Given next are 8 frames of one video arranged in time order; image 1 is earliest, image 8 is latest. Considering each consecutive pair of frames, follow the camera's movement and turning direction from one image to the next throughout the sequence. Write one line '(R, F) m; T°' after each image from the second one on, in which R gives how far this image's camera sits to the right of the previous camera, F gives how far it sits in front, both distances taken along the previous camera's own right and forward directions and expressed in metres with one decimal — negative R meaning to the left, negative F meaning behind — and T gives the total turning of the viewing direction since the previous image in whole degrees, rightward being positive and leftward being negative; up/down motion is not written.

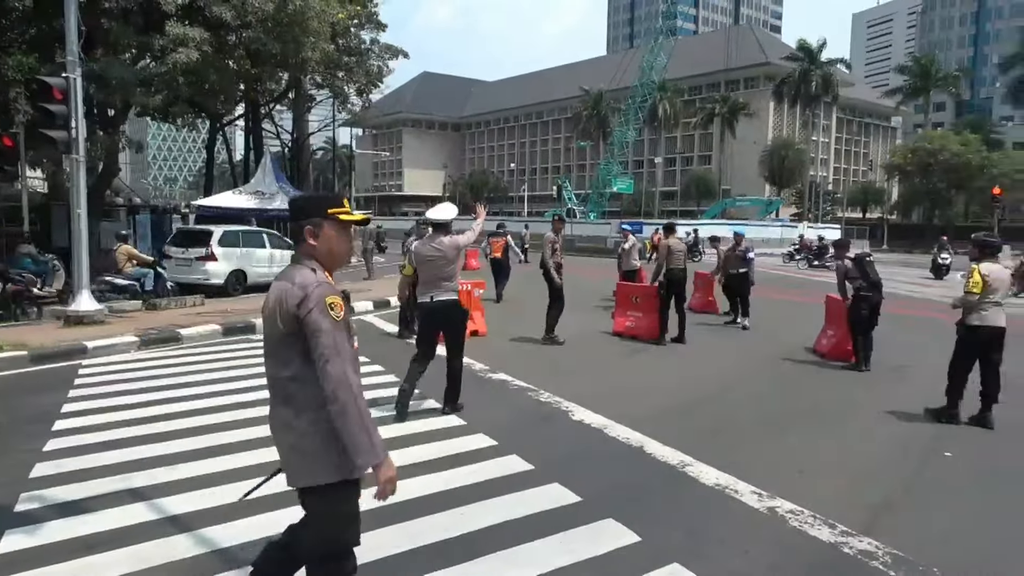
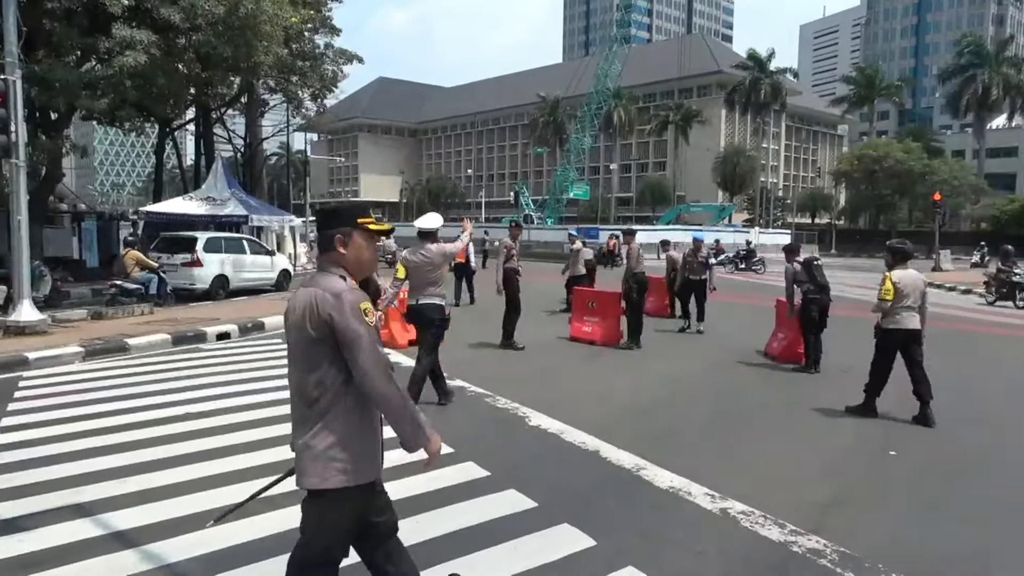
(-0.1, 0.0) m; +4°
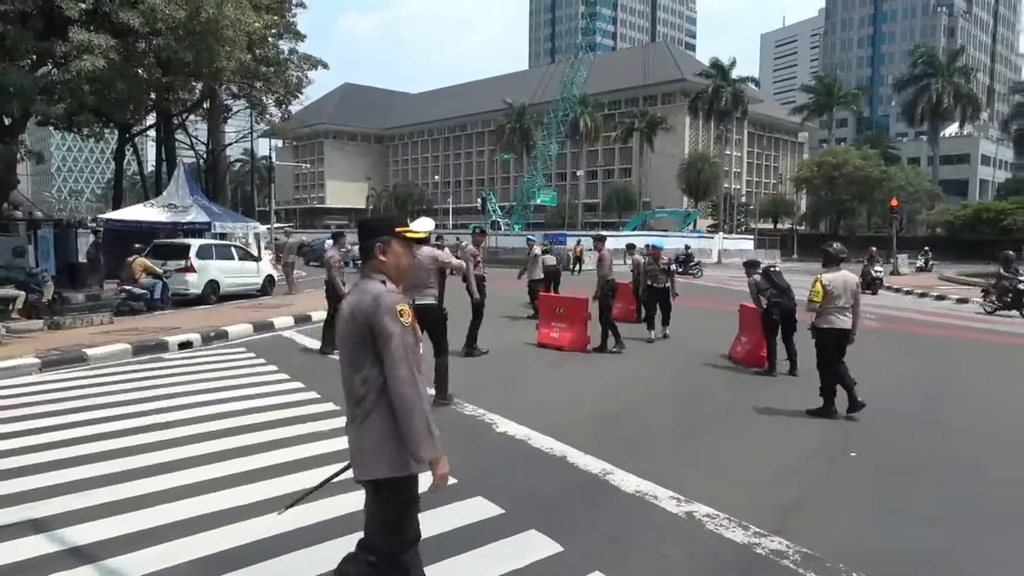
(-0.1, 0.0) m; +3°
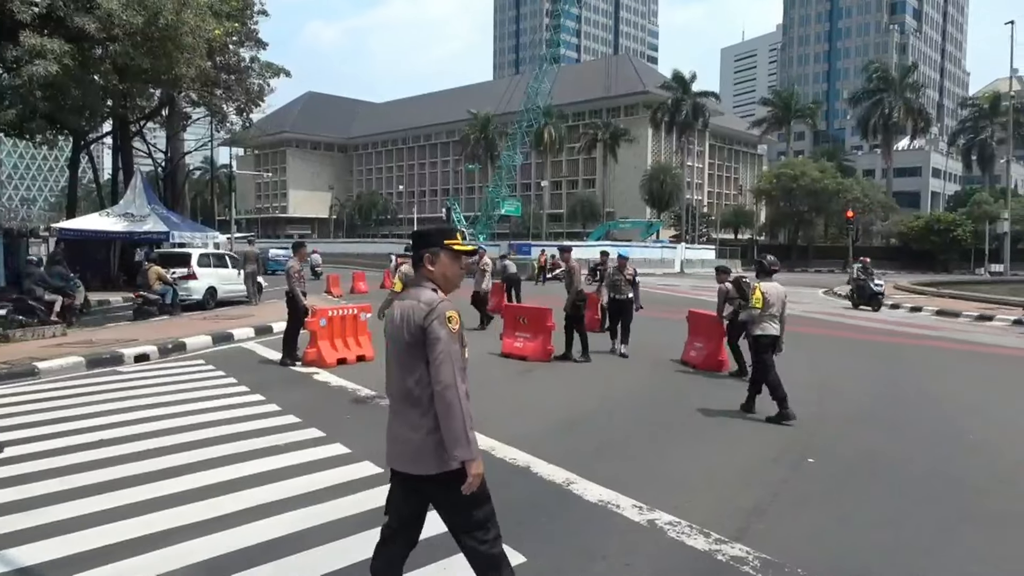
(-0.1, 0.0) m; +3°
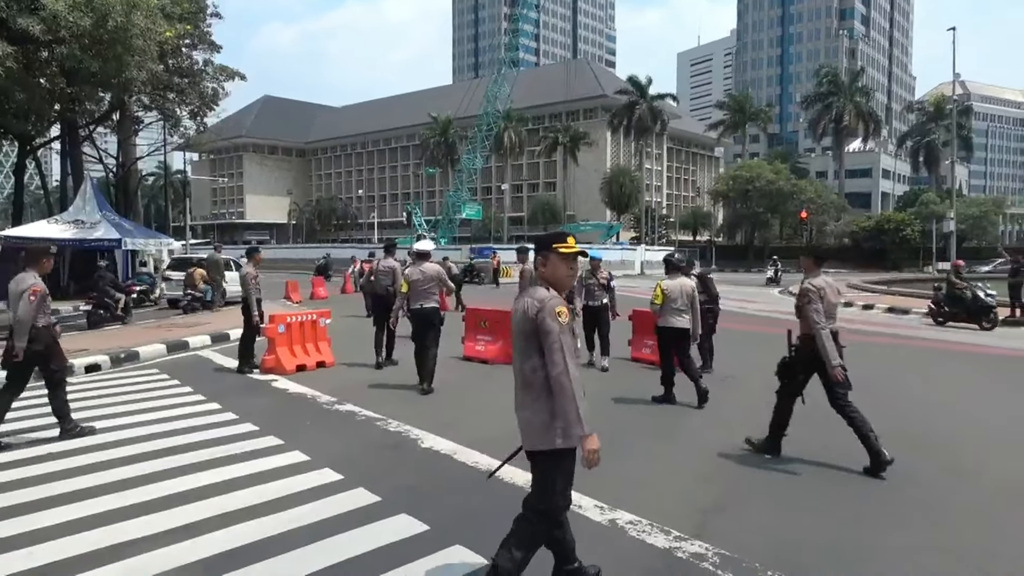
(-0.1, 0.0) m; +3°
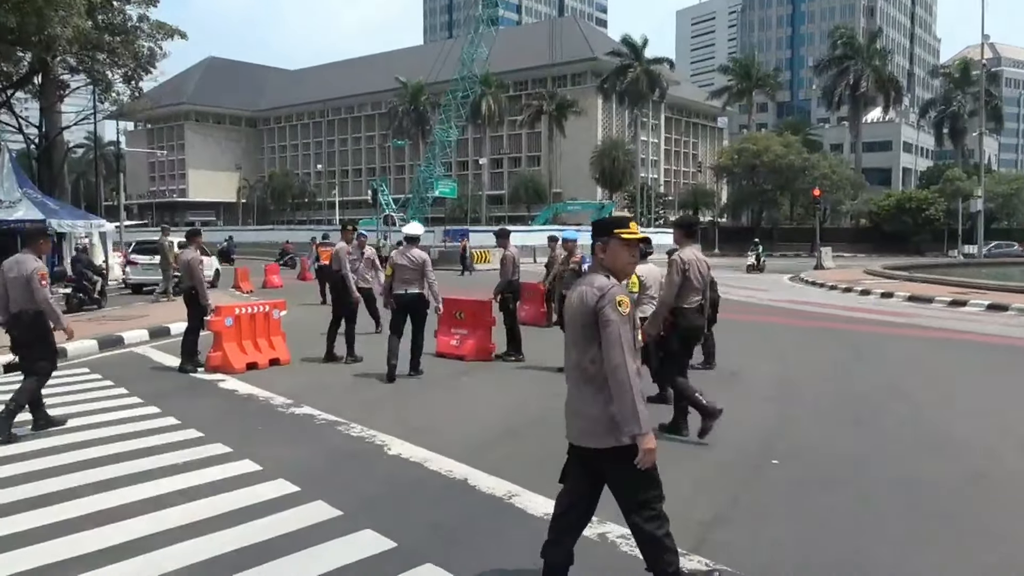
(+0.1, +1.2) m; +1°
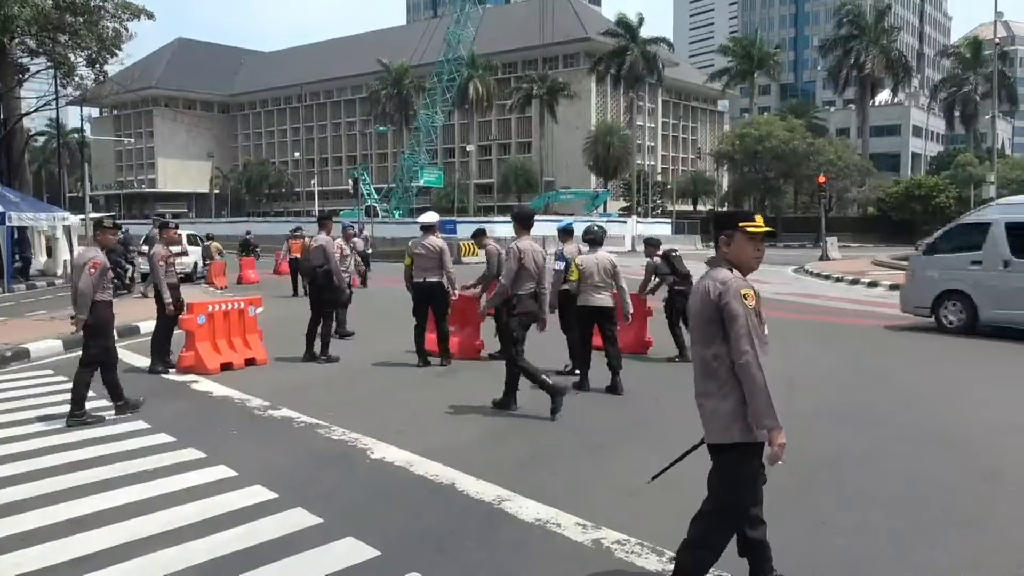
(+0.1, +0.5) m; 0°
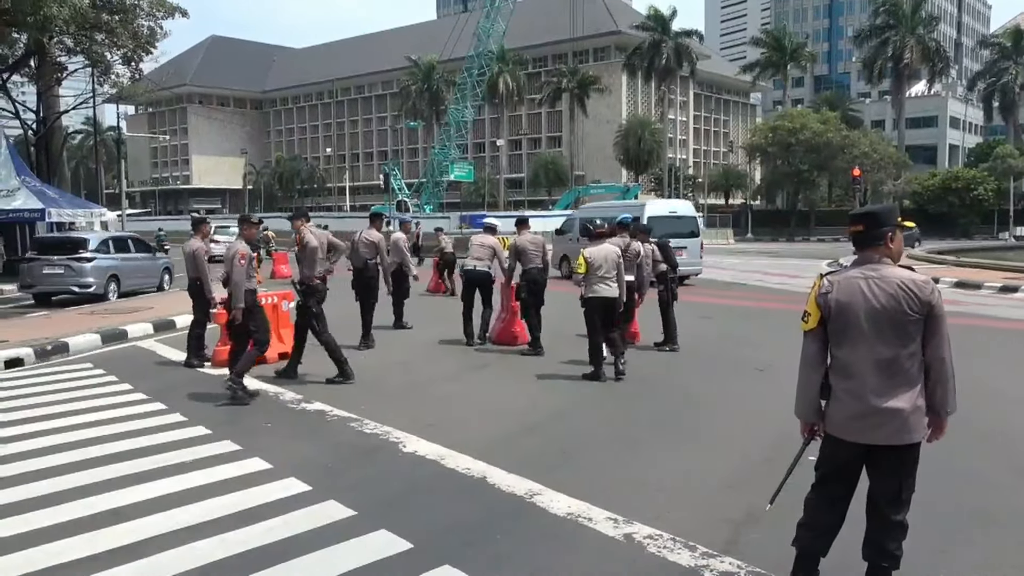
(0.0, 0.0) m; -2°
